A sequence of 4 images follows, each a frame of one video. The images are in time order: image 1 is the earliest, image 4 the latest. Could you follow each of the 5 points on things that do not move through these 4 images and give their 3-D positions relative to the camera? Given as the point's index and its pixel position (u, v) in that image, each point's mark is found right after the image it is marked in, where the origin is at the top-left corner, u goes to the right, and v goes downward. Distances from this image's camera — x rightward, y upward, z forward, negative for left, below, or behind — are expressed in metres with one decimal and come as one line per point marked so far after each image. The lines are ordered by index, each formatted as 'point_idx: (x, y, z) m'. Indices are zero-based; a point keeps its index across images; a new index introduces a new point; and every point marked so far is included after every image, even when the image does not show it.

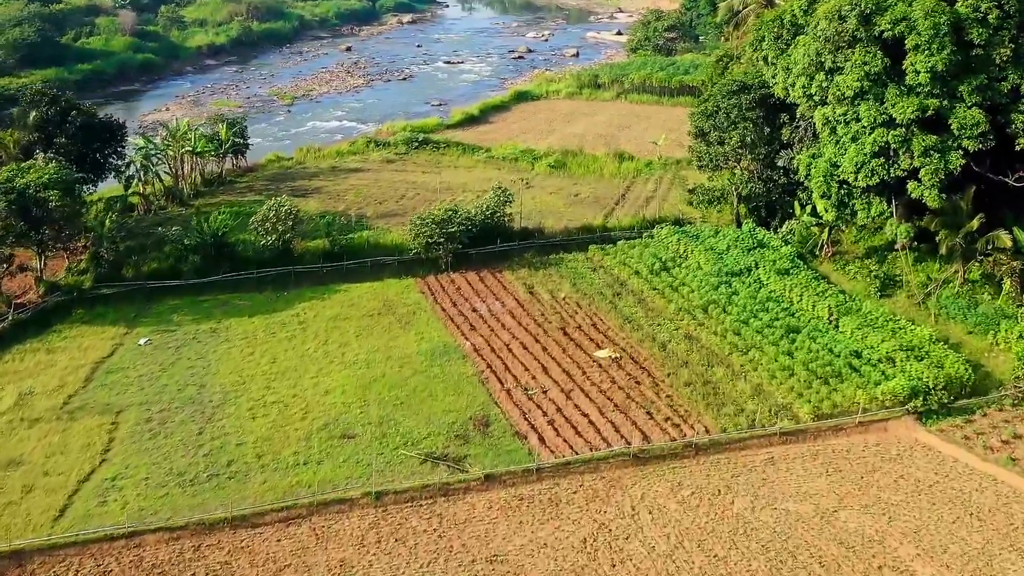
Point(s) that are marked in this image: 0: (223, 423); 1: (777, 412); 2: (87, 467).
0: (-5.4, -2.5, +13.8) m
1: (+5.4, -2.5, +14.8) m
2: (-7.2, -3.0, +12.5) m
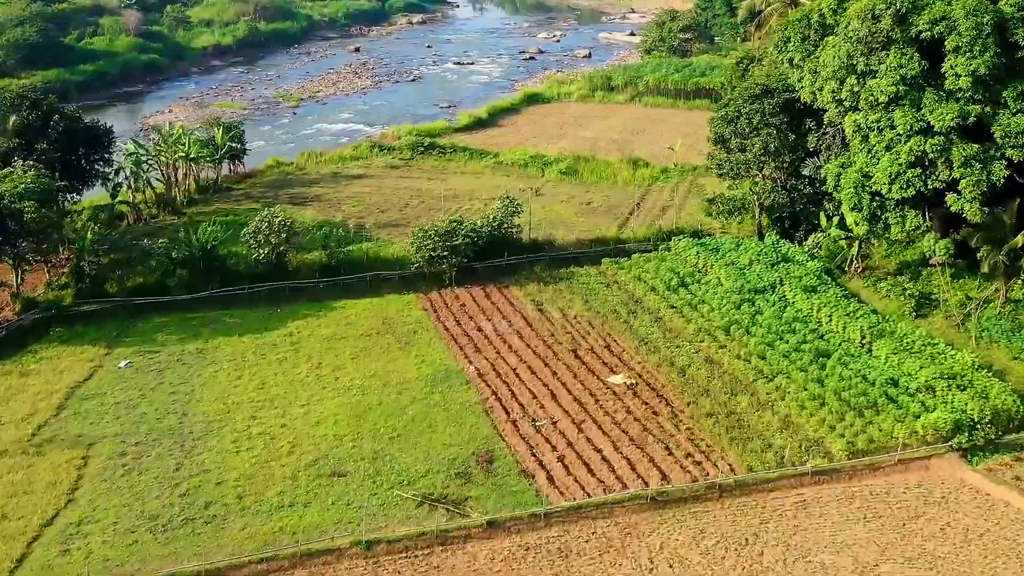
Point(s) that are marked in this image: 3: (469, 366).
0: (-5.3, -2.9, +12.7) m
1: (+5.5, -3.0, +13.6) m
2: (-7.2, -3.4, +11.4) m
3: (-0.9, -1.7, +15.8) m
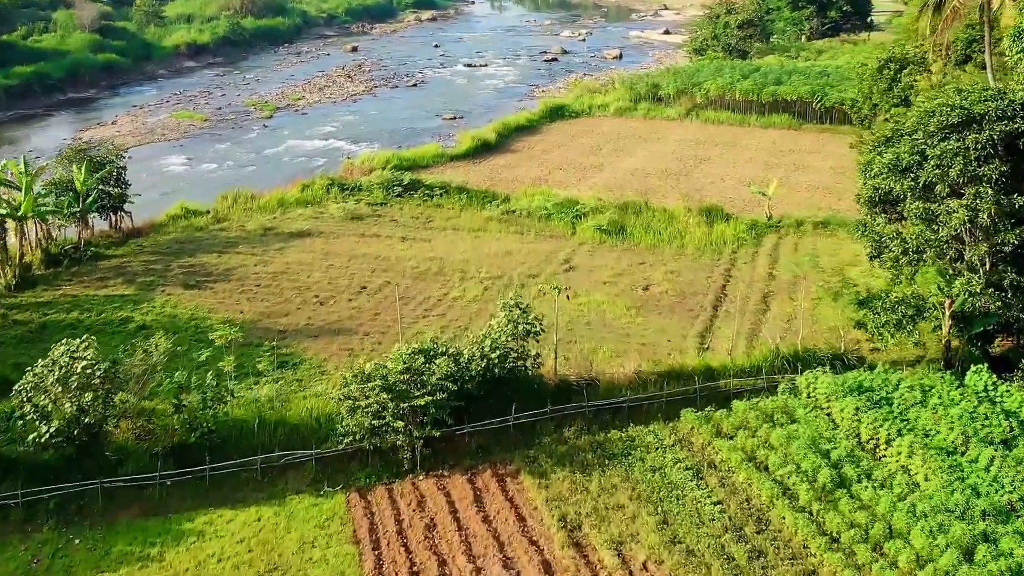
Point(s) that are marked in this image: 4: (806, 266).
0: (-5.3, -5.6, +4.2) m
1: (+5.5, -5.7, +4.8) m
2: (-7.2, -6.1, +2.9) m
3: (-0.9, -4.4, +7.1) m
4: (+6.5, +0.6, +16.4) m
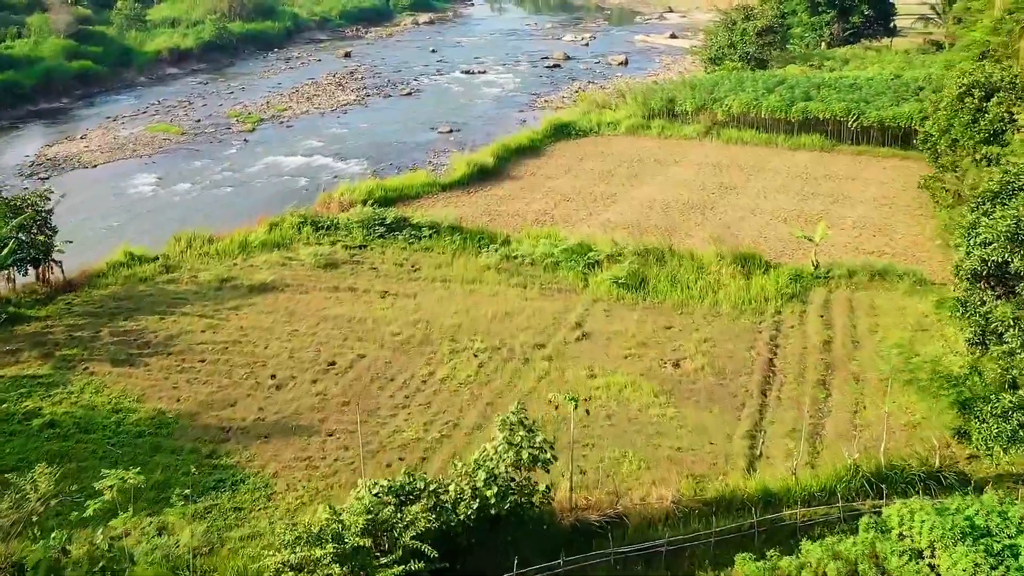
0: (-5.3, -6.9, +1.4) m
1: (+5.5, -7.0, +2.0) m
2: (-7.2, -7.4, +0.1) m
3: (-0.8, -5.7, +4.3) m
4: (+6.6, -0.7, +13.6) m
